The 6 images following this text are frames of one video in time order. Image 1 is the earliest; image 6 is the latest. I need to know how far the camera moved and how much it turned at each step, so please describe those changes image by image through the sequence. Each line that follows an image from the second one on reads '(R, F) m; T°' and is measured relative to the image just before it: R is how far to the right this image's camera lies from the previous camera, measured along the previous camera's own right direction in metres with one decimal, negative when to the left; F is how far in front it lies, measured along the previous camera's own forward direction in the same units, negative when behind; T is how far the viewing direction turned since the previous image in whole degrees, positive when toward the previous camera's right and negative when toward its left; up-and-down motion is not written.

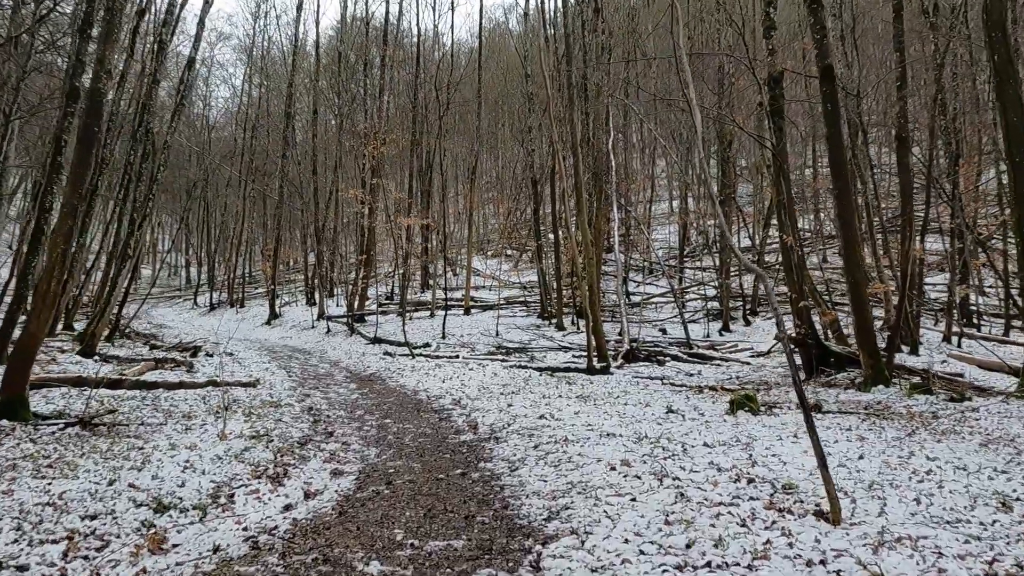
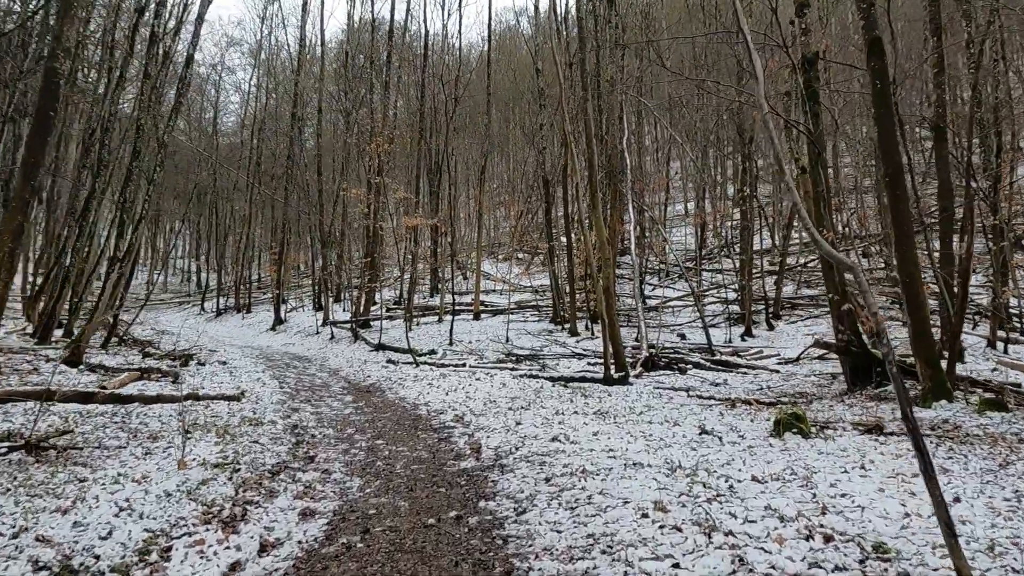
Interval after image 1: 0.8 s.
(0.0, +0.7) m; -1°
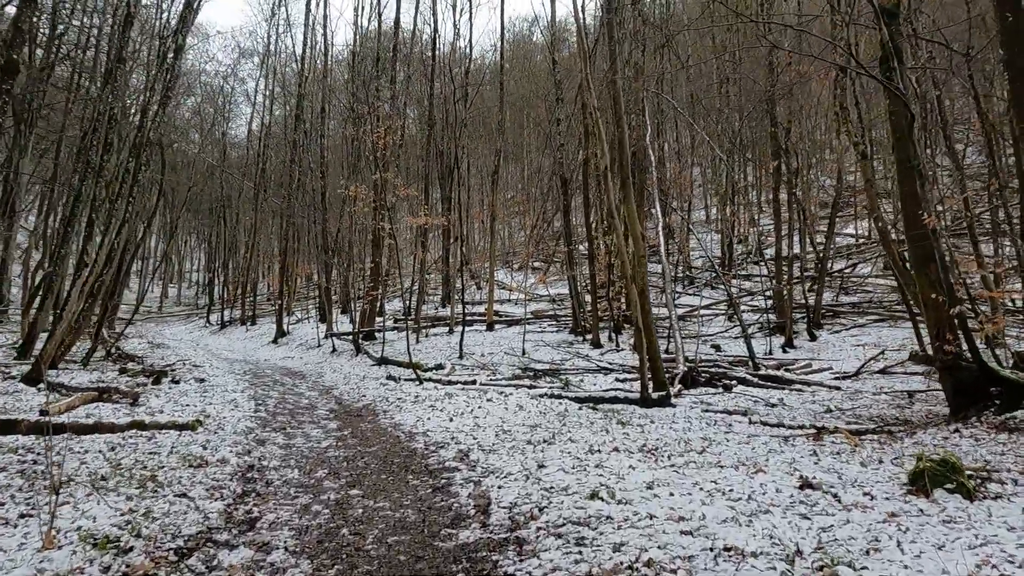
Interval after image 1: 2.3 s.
(0.0, +1.3) m; -1°
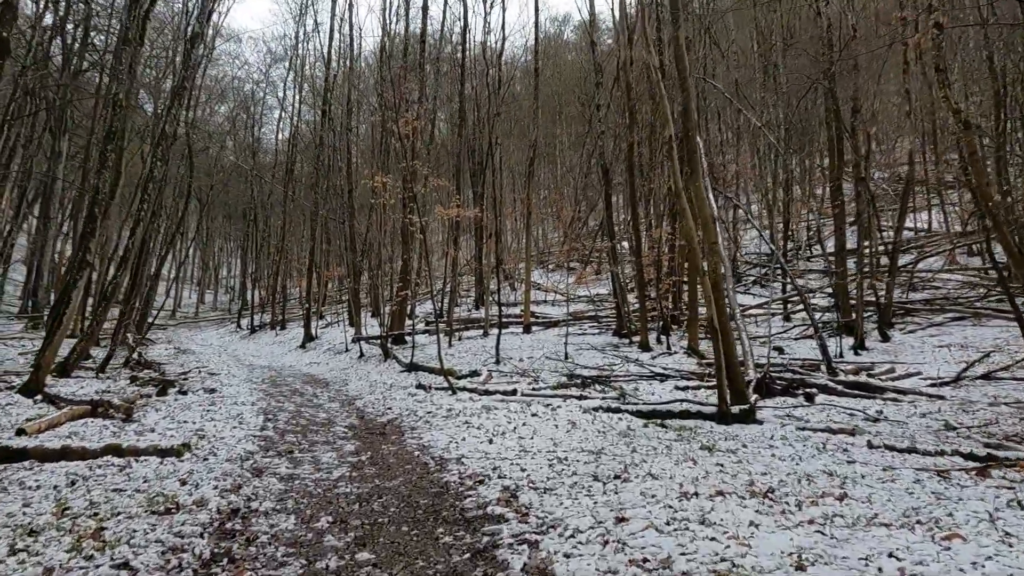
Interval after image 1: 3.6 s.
(-0.1, +1.1) m; -3°
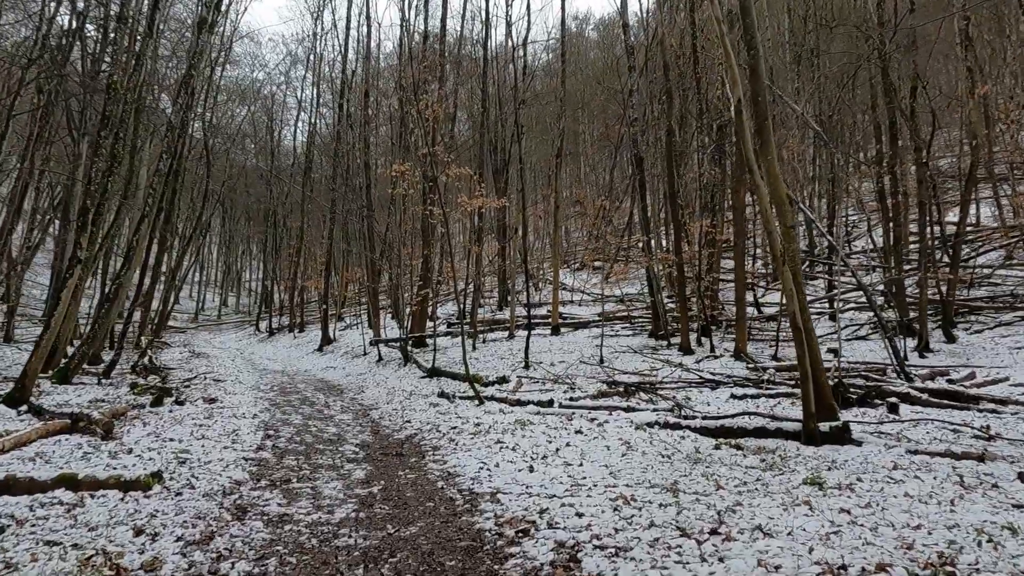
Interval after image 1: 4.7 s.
(-0.1, +0.9) m; -2°
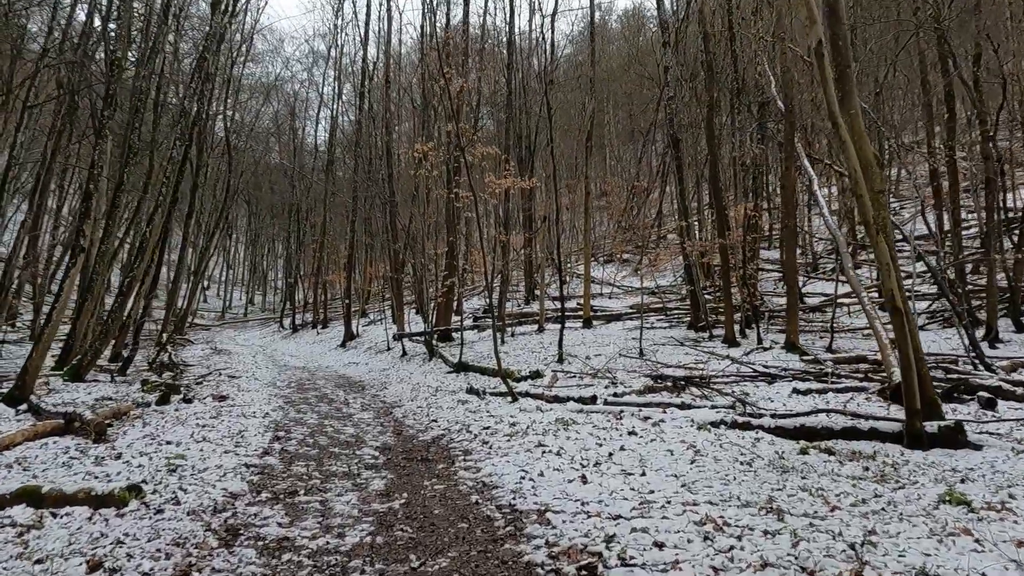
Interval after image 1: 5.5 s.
(-0.1, +0.7) m; -2°
